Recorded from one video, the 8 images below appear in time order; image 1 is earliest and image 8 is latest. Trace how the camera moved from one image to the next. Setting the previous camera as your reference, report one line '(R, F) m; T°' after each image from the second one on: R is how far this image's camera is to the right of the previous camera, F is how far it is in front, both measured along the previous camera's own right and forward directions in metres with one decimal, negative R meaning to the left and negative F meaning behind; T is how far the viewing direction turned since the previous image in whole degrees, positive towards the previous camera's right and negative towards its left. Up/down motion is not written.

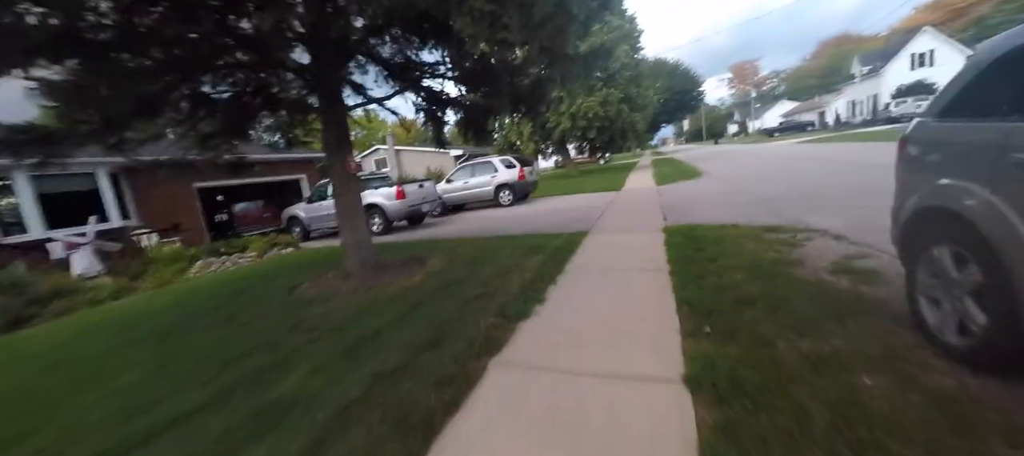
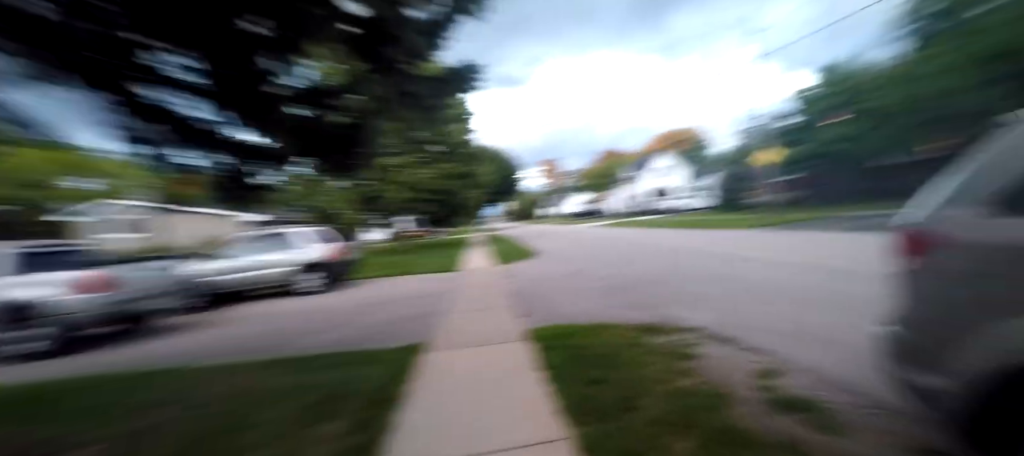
(+0.3, +1.9) m; +25°
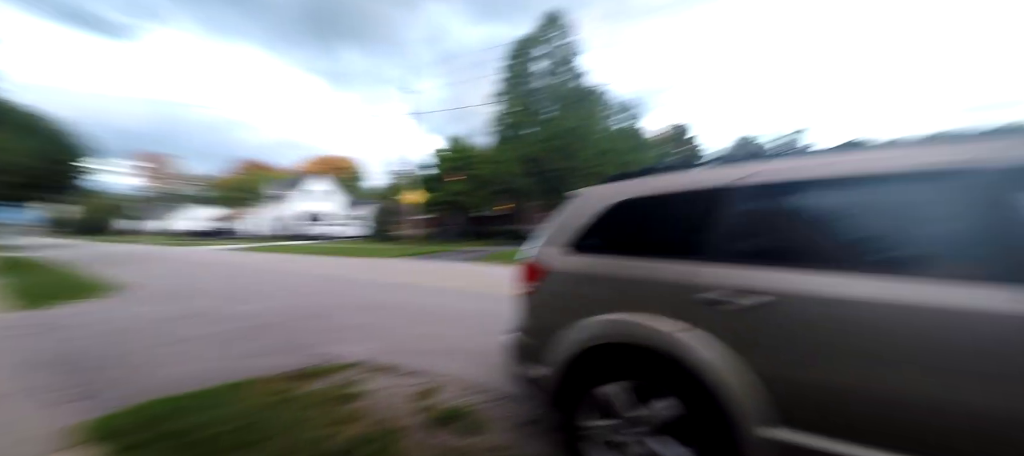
(-0.1, +0.4) m; +51°
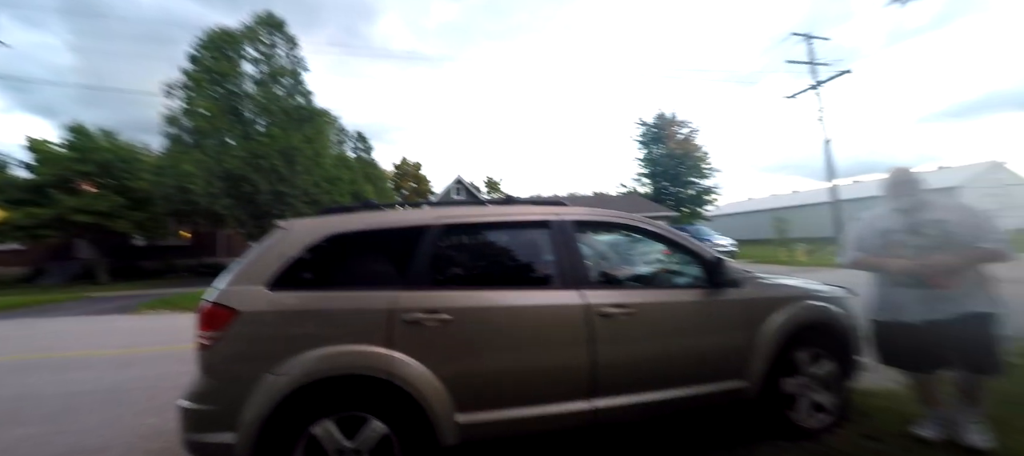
(0.0, -0.2) m; +40°
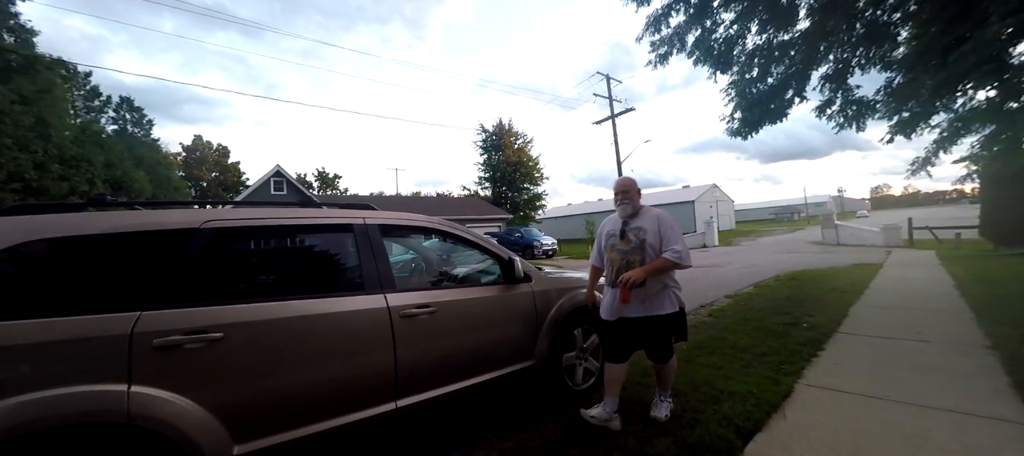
(+0.2, -0.1) m; +24°
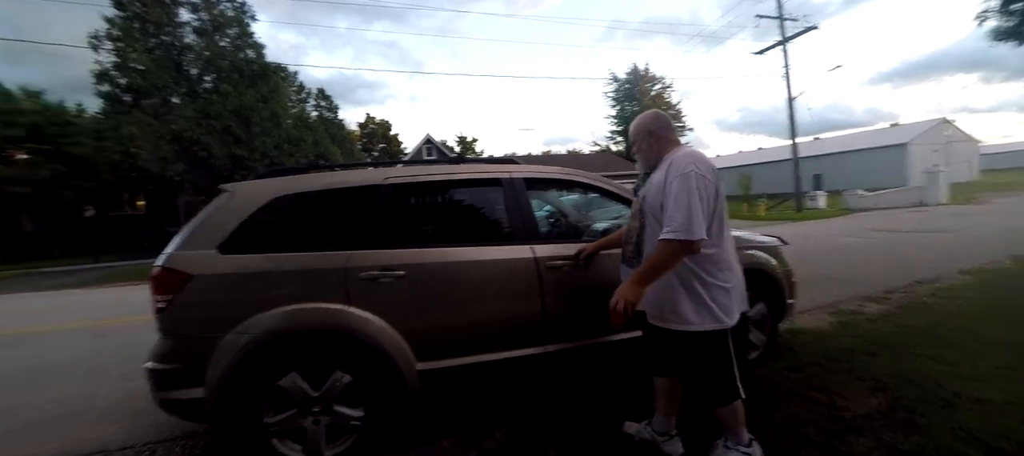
(-0.1, 0.0) m; -20°
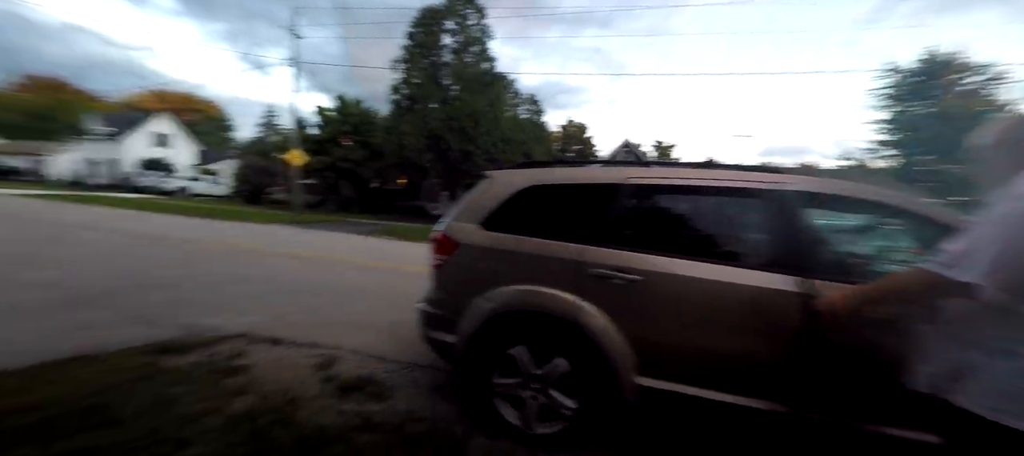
(-0.3, 0.0) m; -28°
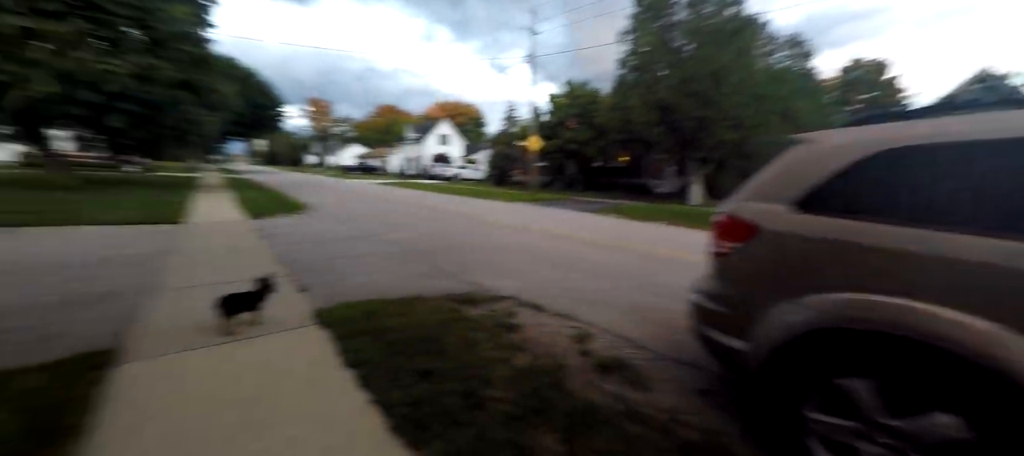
(-0.3, +0.1) m; -33°
